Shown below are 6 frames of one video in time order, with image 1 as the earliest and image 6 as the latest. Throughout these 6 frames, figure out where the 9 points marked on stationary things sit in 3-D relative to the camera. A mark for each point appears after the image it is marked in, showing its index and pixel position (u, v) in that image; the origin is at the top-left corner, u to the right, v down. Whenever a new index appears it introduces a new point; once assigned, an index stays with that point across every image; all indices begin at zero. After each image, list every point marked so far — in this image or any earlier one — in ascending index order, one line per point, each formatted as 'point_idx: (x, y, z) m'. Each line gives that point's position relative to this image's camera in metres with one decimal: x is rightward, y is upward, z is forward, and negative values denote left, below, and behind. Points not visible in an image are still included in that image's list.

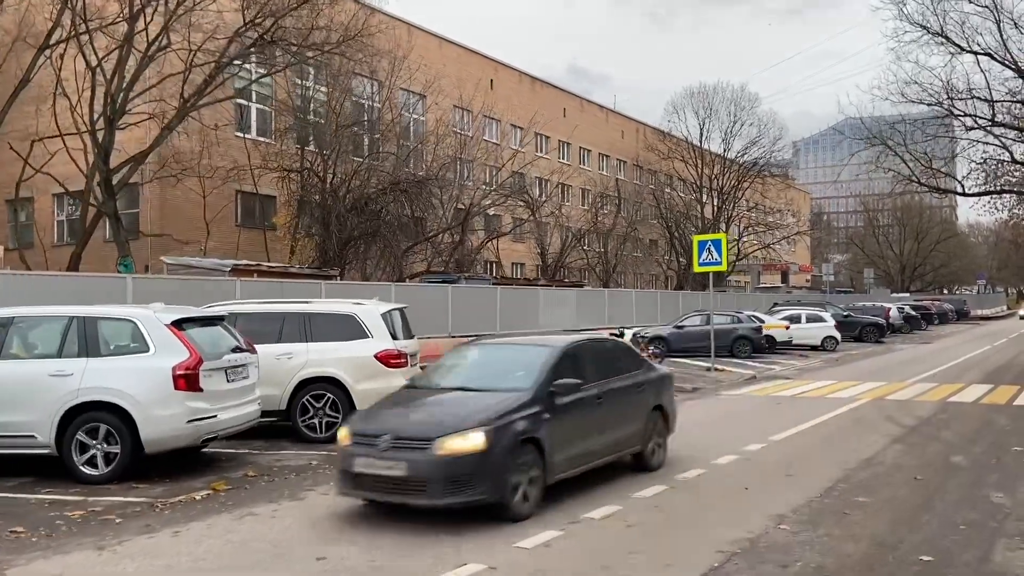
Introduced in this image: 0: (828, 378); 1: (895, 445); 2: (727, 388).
0: (+7.0, -2.0, +18.2) m
1: (+4.1, -1.7, +8.8) m
2: (+4.2, -2.0, +16.2) m
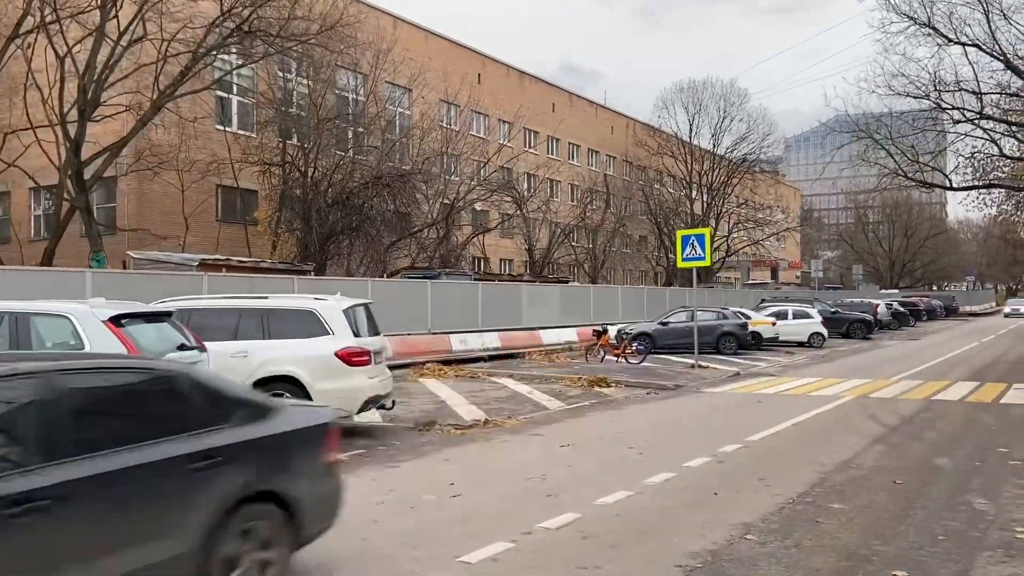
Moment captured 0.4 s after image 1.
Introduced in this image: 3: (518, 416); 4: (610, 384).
0: (+6.6, -1.9, +17.9) m
1: (+3.8, -1.6, +8.5) m
2: (+3.8, -1.9, +15.8) m
3: (+0.1, -1.8, +11.3) m
4: (+1.8, -1.8, +15.1) m
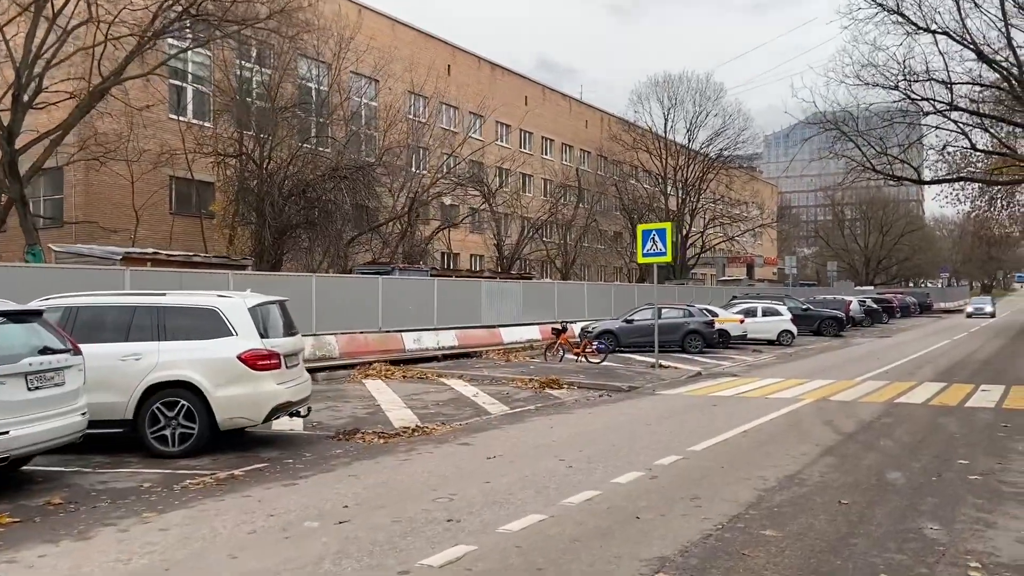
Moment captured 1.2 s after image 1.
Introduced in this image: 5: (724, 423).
0: (+5.6, -1.9, +17.3) m
1: (+3.0, -1.6, +7.8) m
2: (+2.9, -1.8, +15.2) m
3: (-0.7, -1.7, +10.5) m
4: (+0.9, -1.7, +14.4) m
5: (+2.7, -1.7, +10.4) m
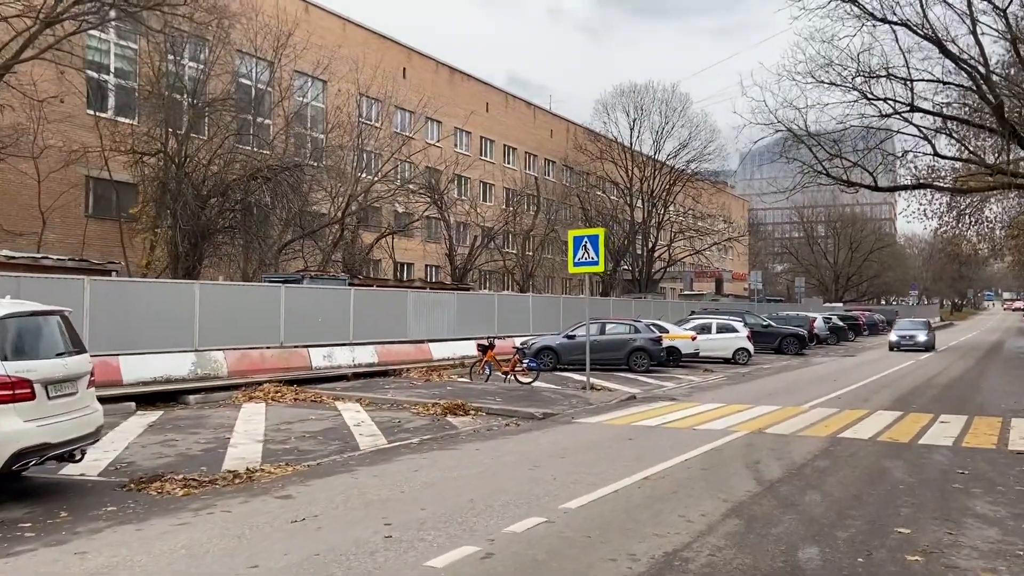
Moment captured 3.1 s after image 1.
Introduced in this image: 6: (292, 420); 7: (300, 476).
0: (+4.0, -2.2, +15.6) m
1: (+1.6, -1.7, +6.1) m
2: (+1.3, -2.0, +13.4) m
3: (-2.2, -1.8, +8.7) m
4: (-0.7, -1.9, +12.6) m
5: (+1.2, -1.9, +8.7) m
6: (-3.1, -1.9, +11.6) m
7: (-2.0, -1.8, +7.8) m
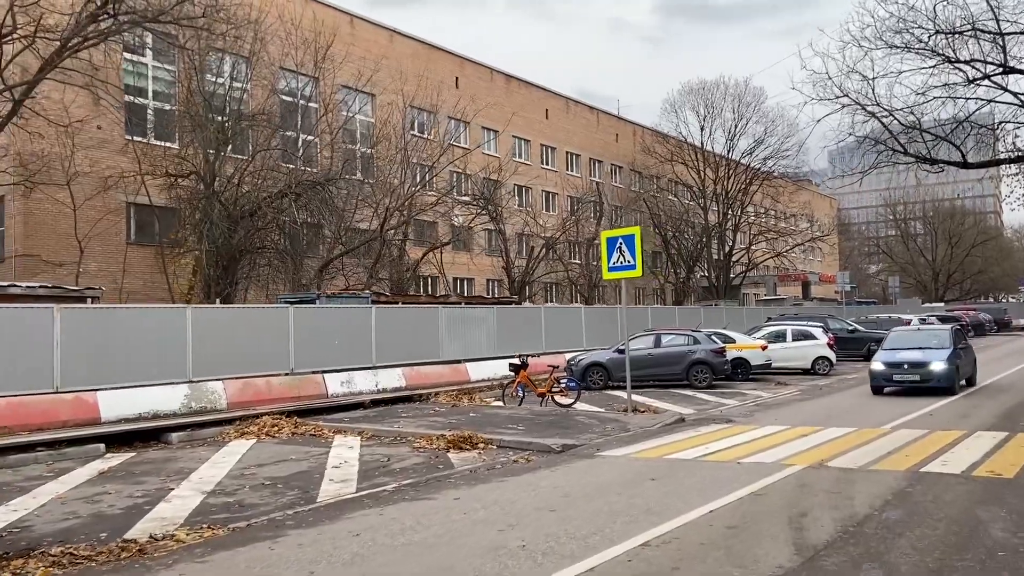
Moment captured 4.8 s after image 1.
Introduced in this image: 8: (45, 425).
0: (+4.5, -2.2, +13.4) m
1: (+1.1, -1.7, +4.1) m
2: (+1.6, -2.2, +11.5) m
3: (-2.4, -2.0, +7.1) m
4: (-0.5, -2.1, +10.8) m
5: (+1.0, -1.9, +6.8) m
6: (-3.0, -2.1, +10.1) m
7: (-2.3, -2.0, +6.2) m
8: (-6.2, -1.8, +10.9) m
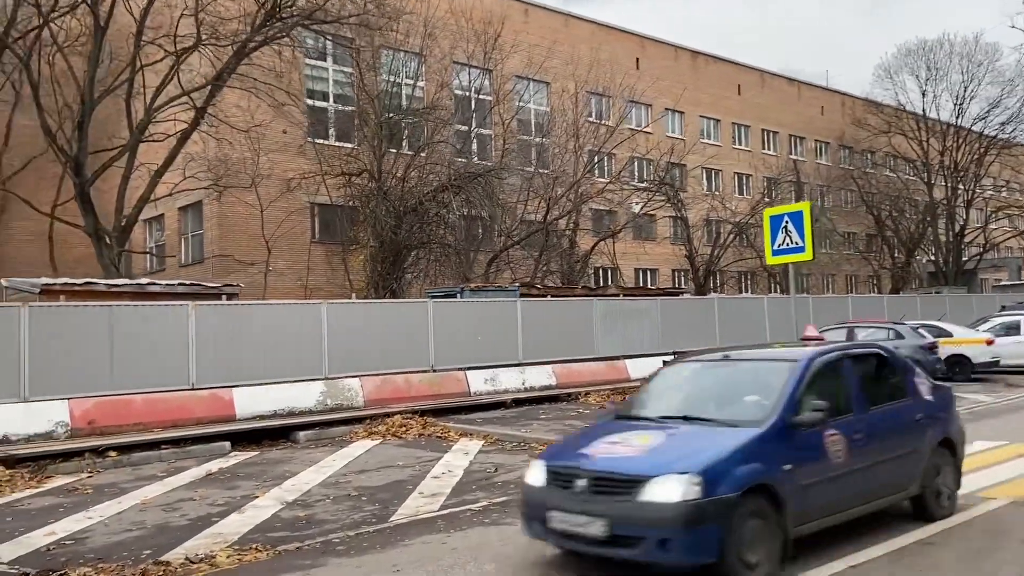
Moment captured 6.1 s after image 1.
0: (+6.5, -2.0, +10.9) m
1: (+0.9, -1.7, +2.7) m
2: (+3.2, -2.0, +9.7) m
3: (-1.7, -2.0, +6.5) m
4: (+1.1, -2.0, +9.6) m
5: (+1.5, -1.8, +5.3) m
6: (-1.6, -2.1, +9.5) m
7: (-1.9, -1.9, +5.6) m
8: (-4.5, -1.8, +11.1) m
